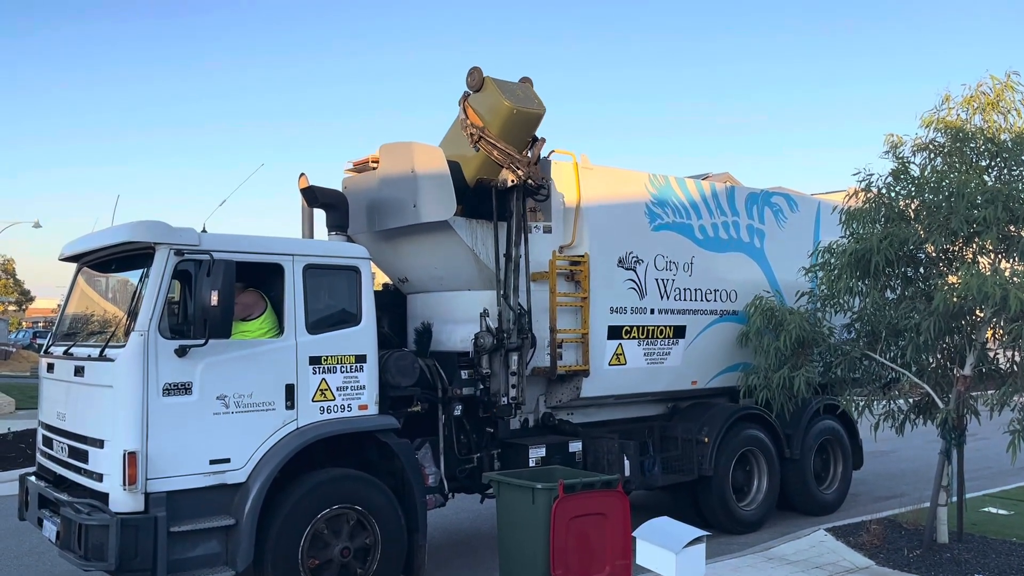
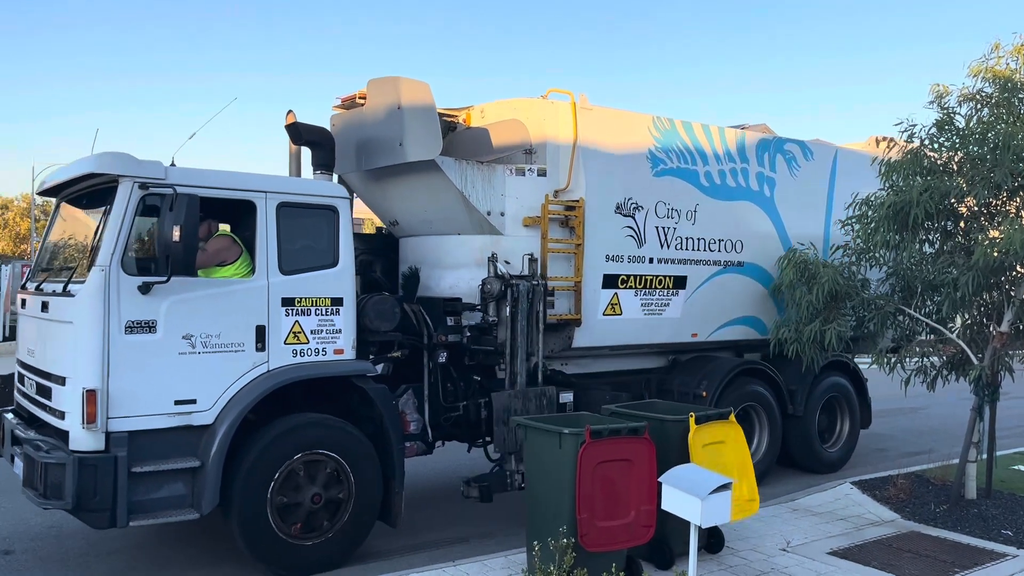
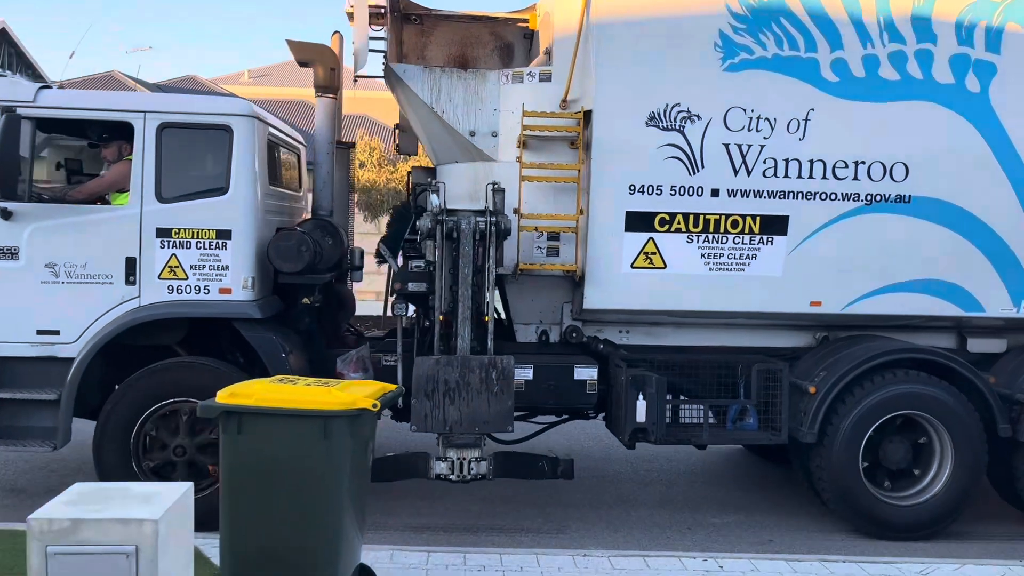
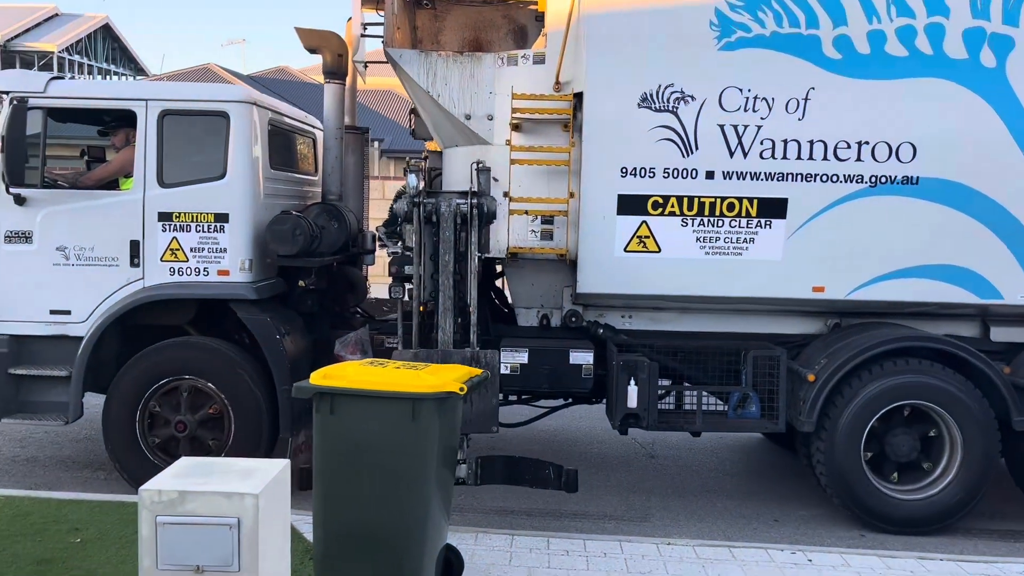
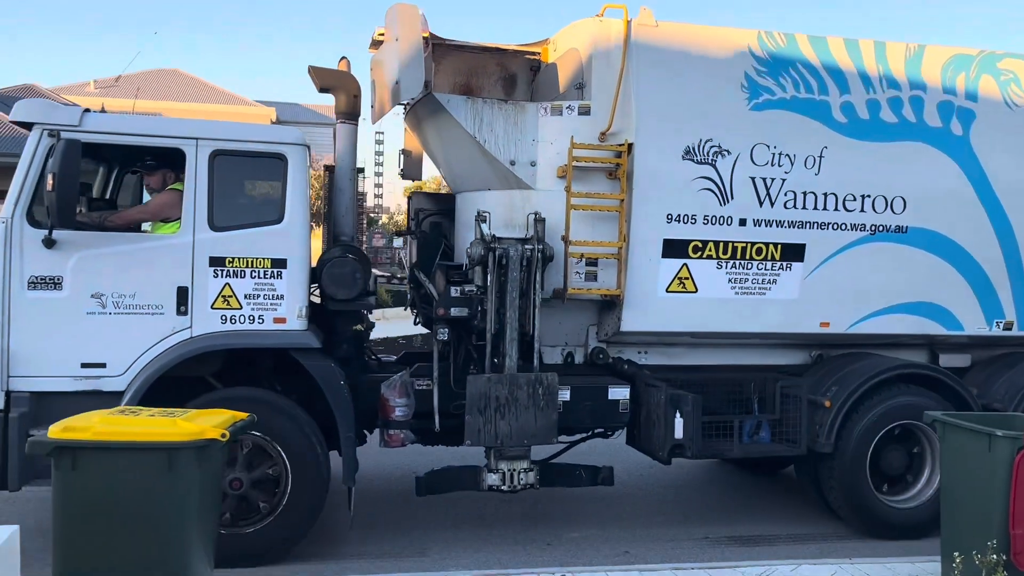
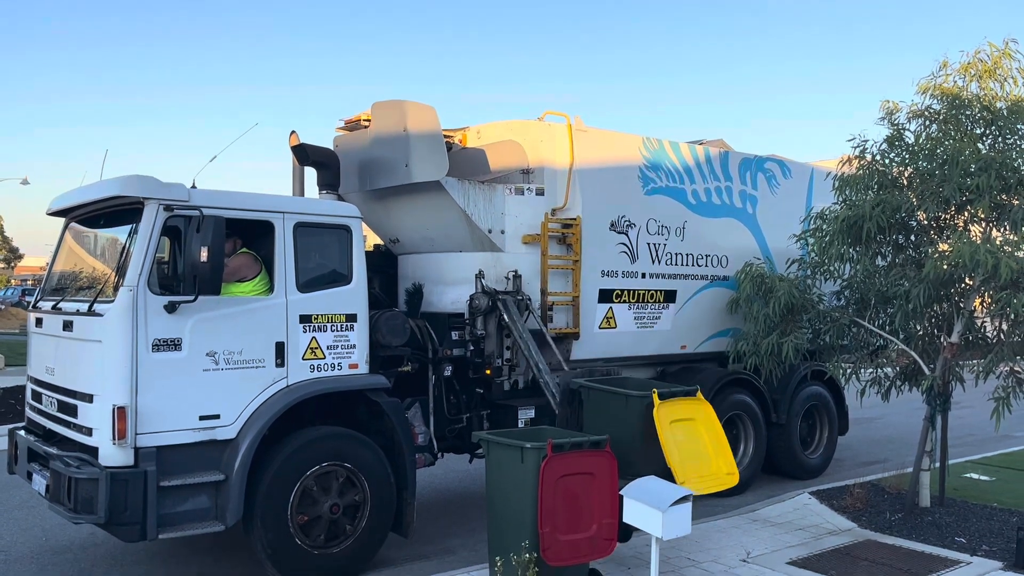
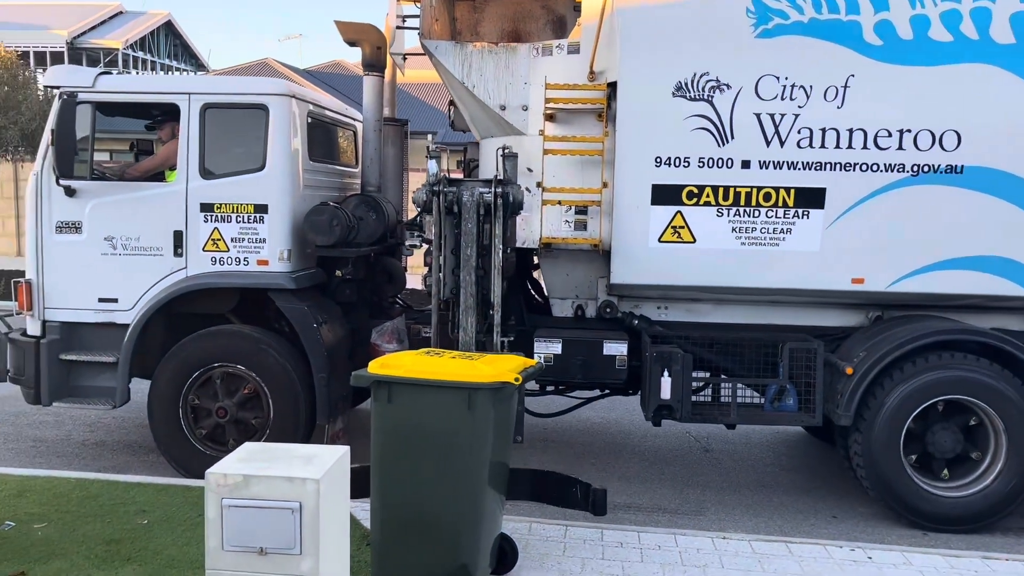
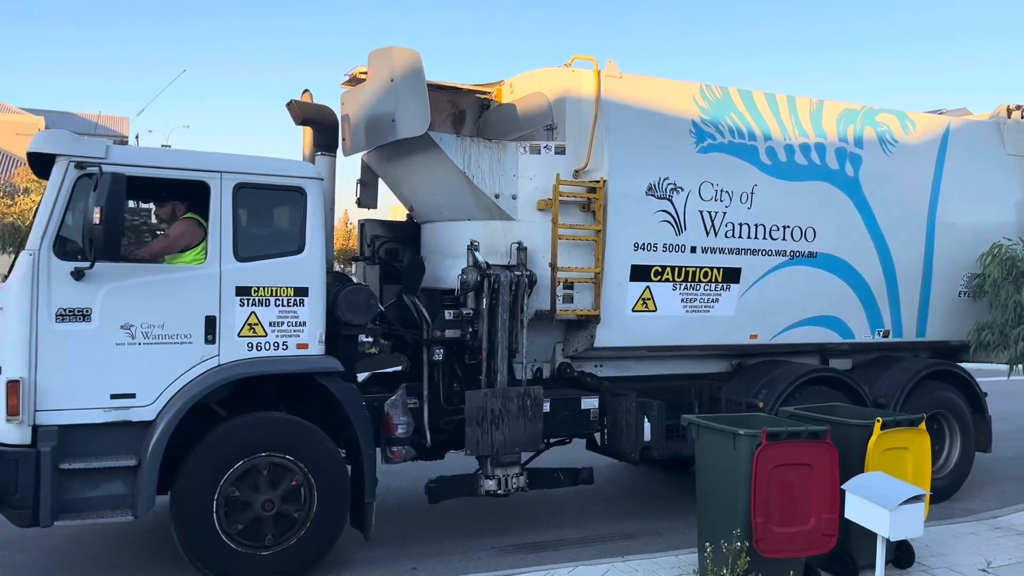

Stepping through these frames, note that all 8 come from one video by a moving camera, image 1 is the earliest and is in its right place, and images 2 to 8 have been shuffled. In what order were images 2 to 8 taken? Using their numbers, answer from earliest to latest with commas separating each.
6, 2, 8, 5, 3, 4, 7
